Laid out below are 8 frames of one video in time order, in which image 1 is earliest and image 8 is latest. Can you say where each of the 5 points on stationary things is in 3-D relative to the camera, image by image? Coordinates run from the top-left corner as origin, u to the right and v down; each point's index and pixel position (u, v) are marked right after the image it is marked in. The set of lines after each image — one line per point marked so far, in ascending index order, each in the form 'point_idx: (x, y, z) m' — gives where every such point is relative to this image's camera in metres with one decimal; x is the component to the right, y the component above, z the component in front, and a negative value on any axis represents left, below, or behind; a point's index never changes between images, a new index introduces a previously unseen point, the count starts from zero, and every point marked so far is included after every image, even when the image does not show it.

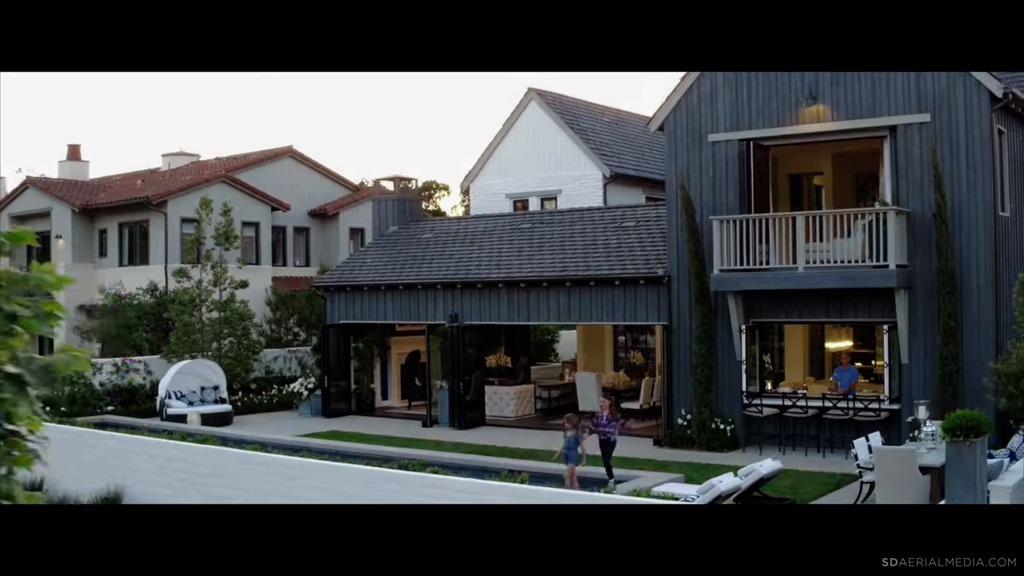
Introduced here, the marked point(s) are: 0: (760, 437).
0: (+2.6, -1.5, +10.6) m
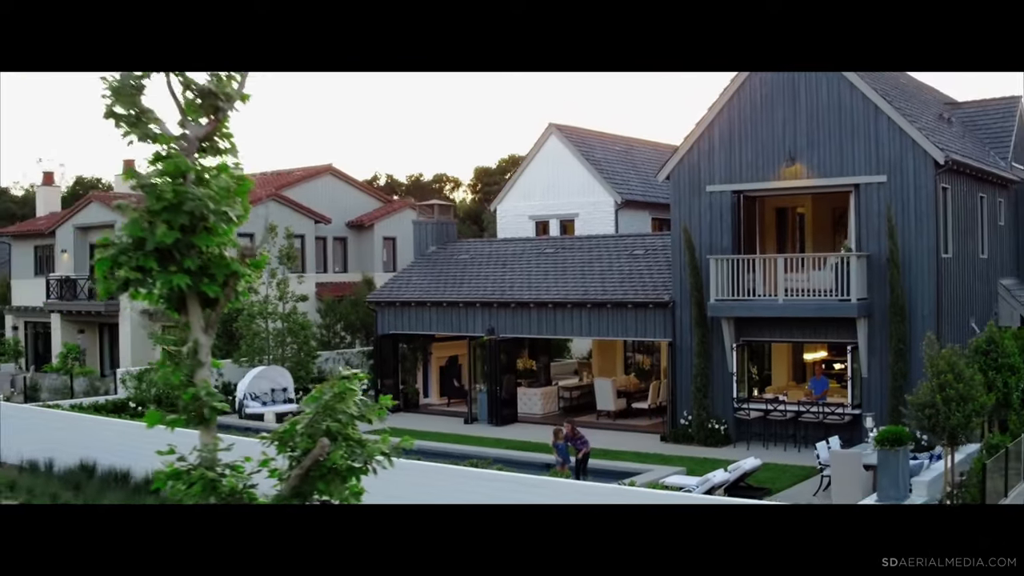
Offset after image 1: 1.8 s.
0: (+3.0, -1.8, +12.9) m
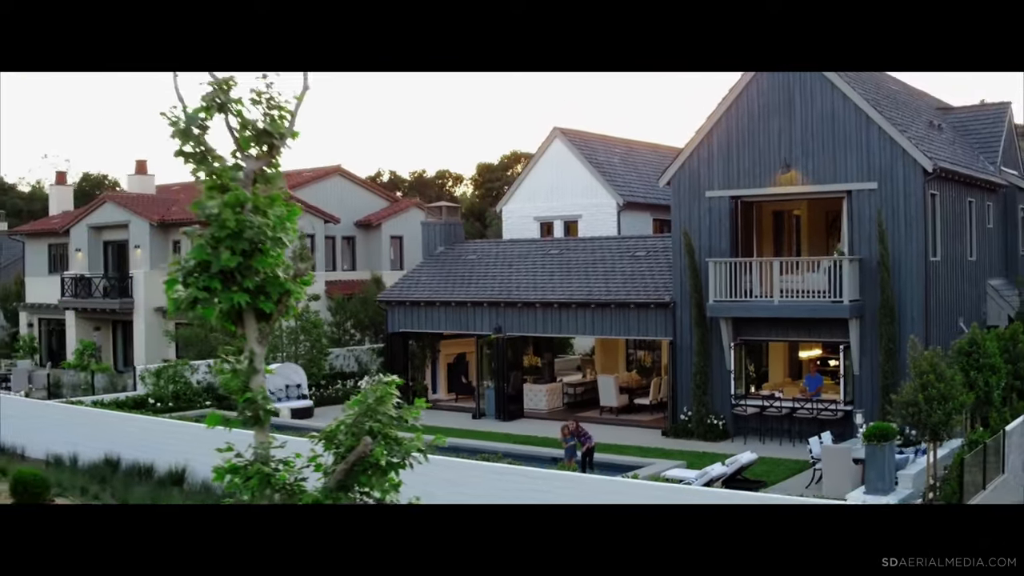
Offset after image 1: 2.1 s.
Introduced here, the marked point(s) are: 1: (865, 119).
0: (+3.1, -1.9, +13.5) m
1: (+4.5, +2.1, +12.8) m
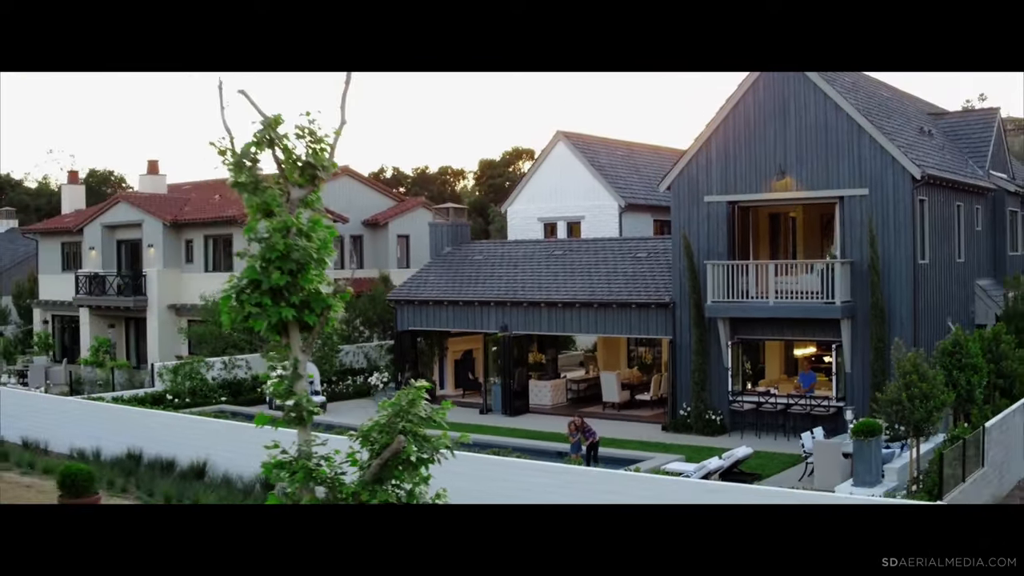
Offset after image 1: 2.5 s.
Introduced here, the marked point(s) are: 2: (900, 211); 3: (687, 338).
0: (+3.2, -1.9, +14.2) m
1: (+4.5, +2.1, +13.4) m
2: (+5.0, +1.0, +13.2) m
3: (+2.6, -0.7, +14.8) m
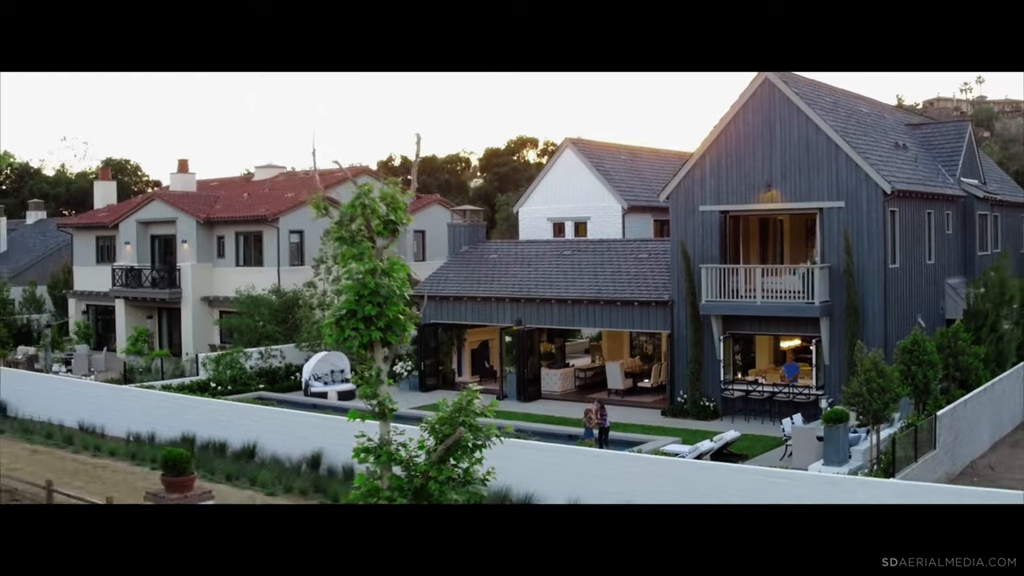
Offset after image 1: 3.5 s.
0: (+3.5, -1.9, +15.9) m
1: (+4.8, +2.1, +15.1) m
2: (+5.3, +1.0, +14.8) m
3: (+2.8, -0.7, +16.5) m
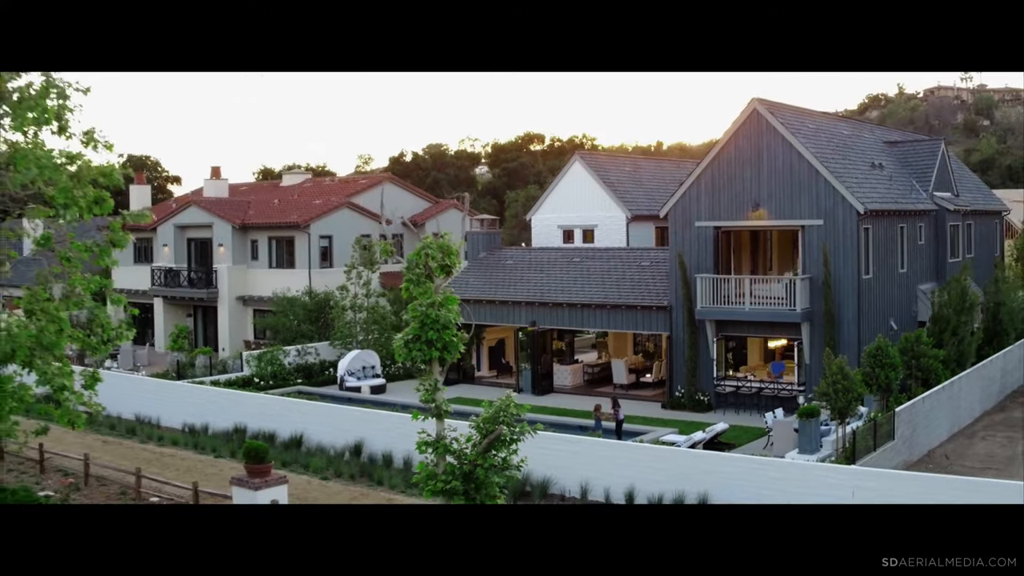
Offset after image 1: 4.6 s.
0: (+3.8, -2.0, +17.9) m
1: (+5.1, +1.9, +17.0) m
2: (+5.6, +0.8, +16.8) m
3: (+3.1, -0.8, +18.5) m
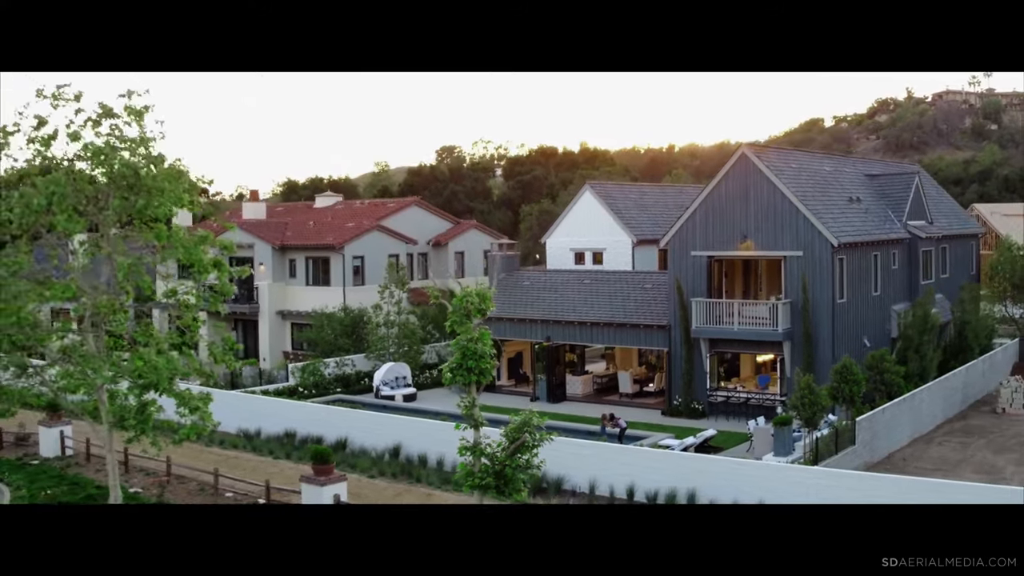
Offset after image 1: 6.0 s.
0: (+4.1, -2.5, +20.4) m
1: (+5.4, +1.5, +19.4) m
2: (+5.9, +0.4, +19.2) m
3: (+3.5, -1.3, +21.0) m
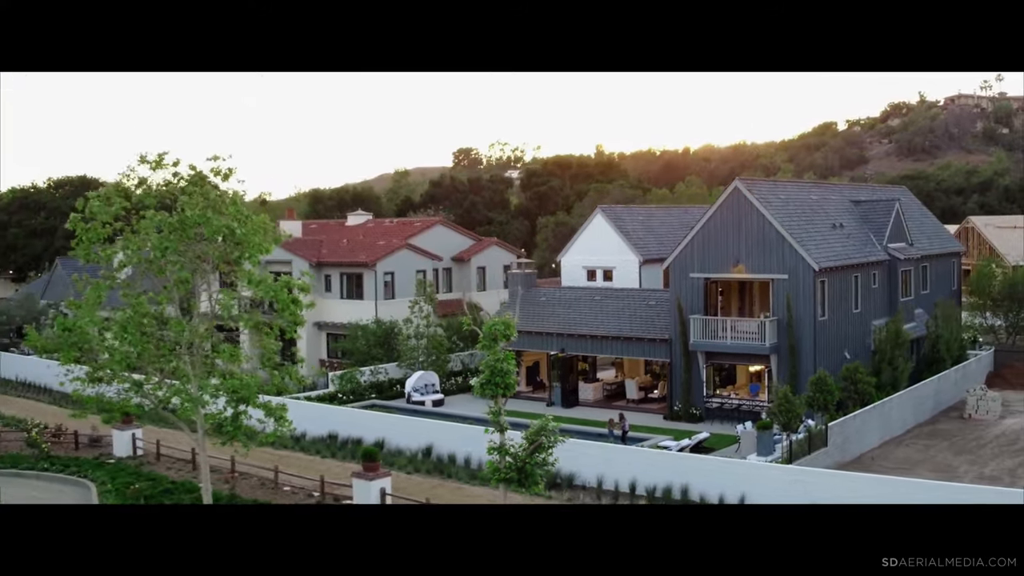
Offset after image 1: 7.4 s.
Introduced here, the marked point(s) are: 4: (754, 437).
0: (+4.5, -2.9, +22.9) m
1: (+5.8, +1.1, +21.9) m
2: (+6.3, 0.0, +21.7) m
3: (+3.9, -1.7, +23.5) m
4: (+4.6, -2.8, +19.2) m
